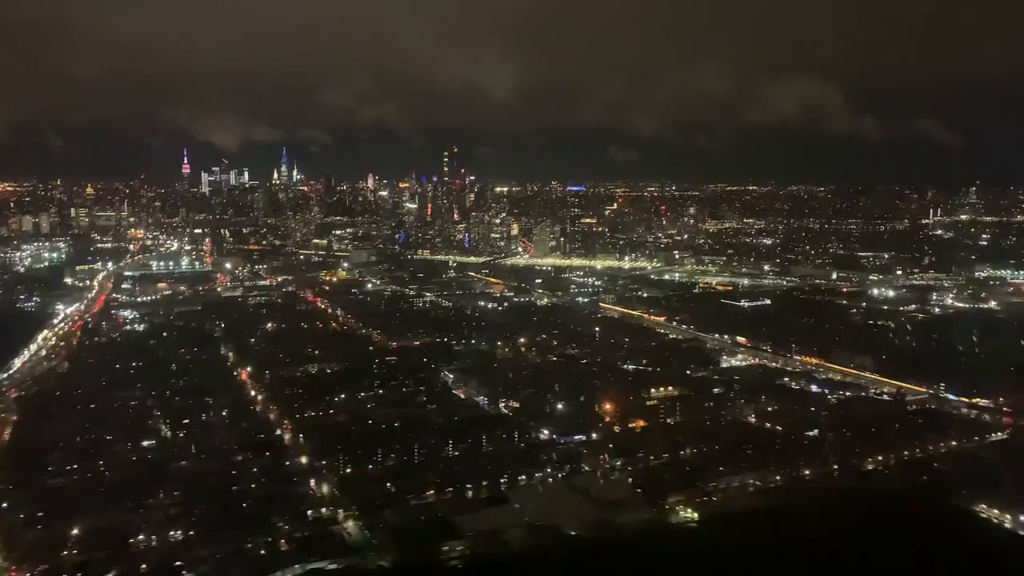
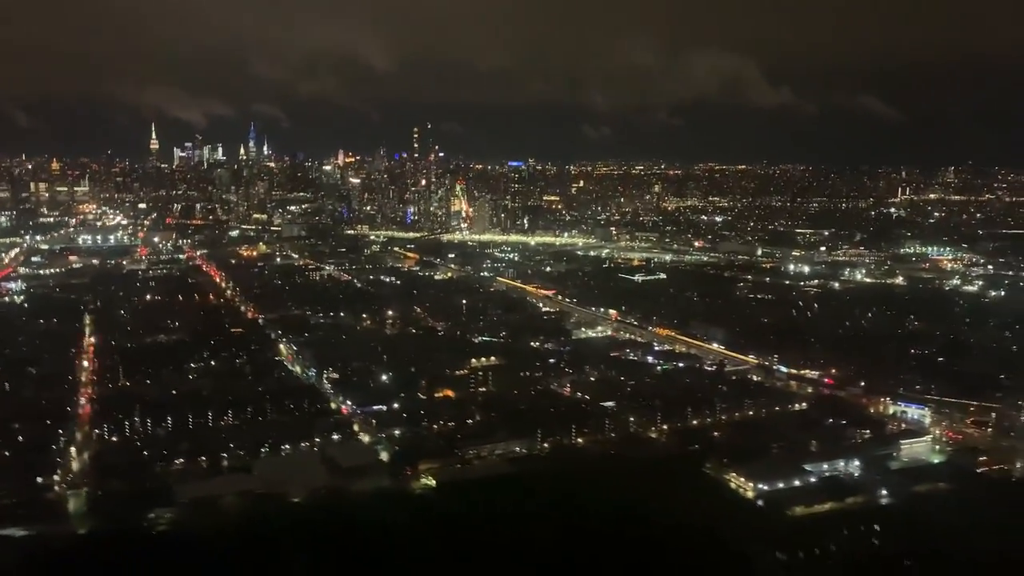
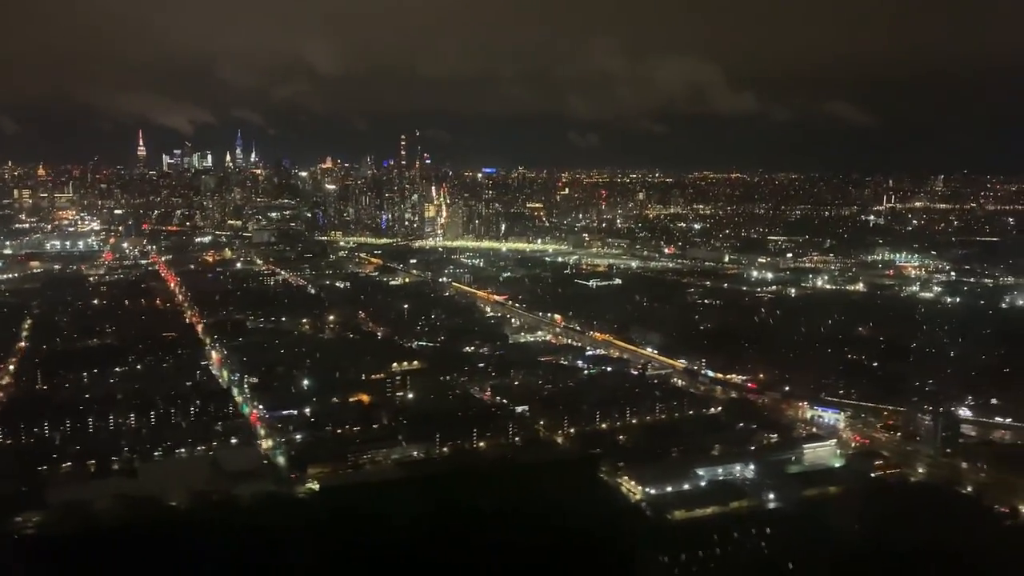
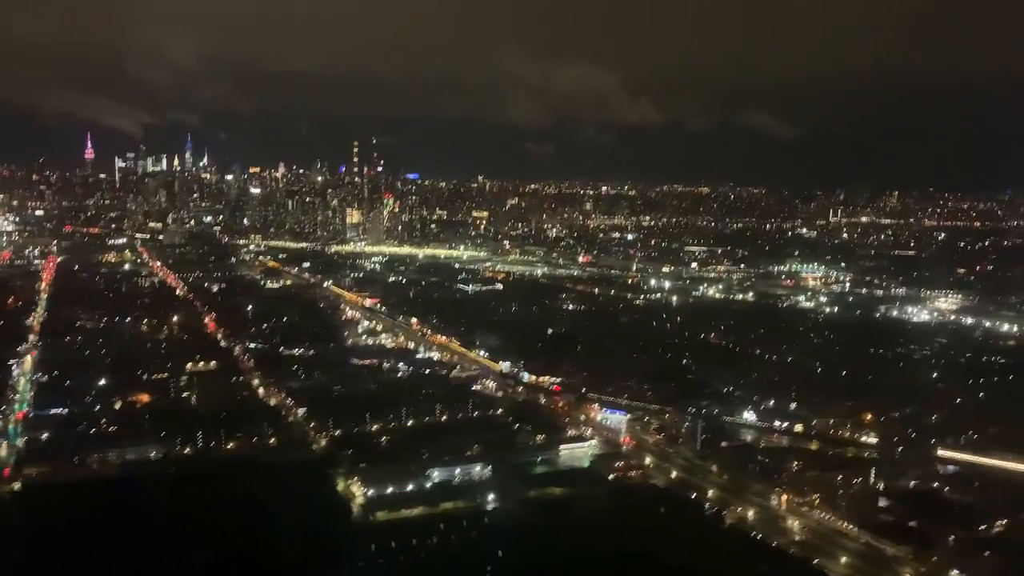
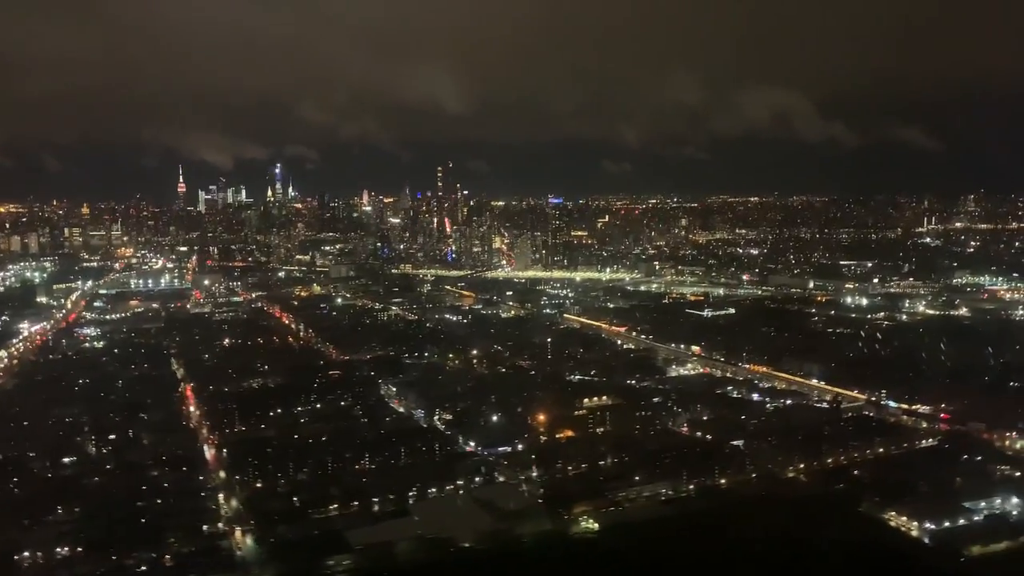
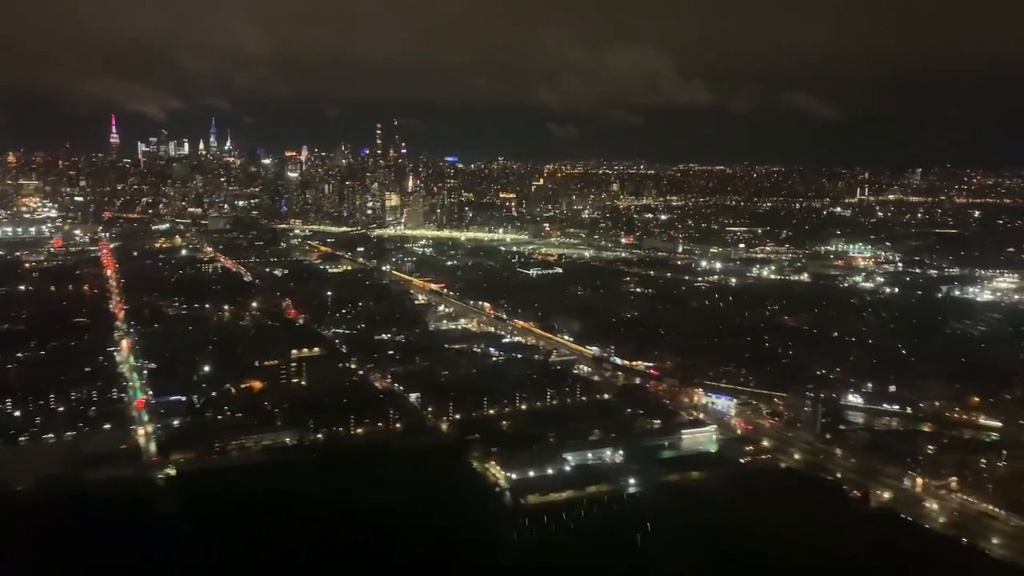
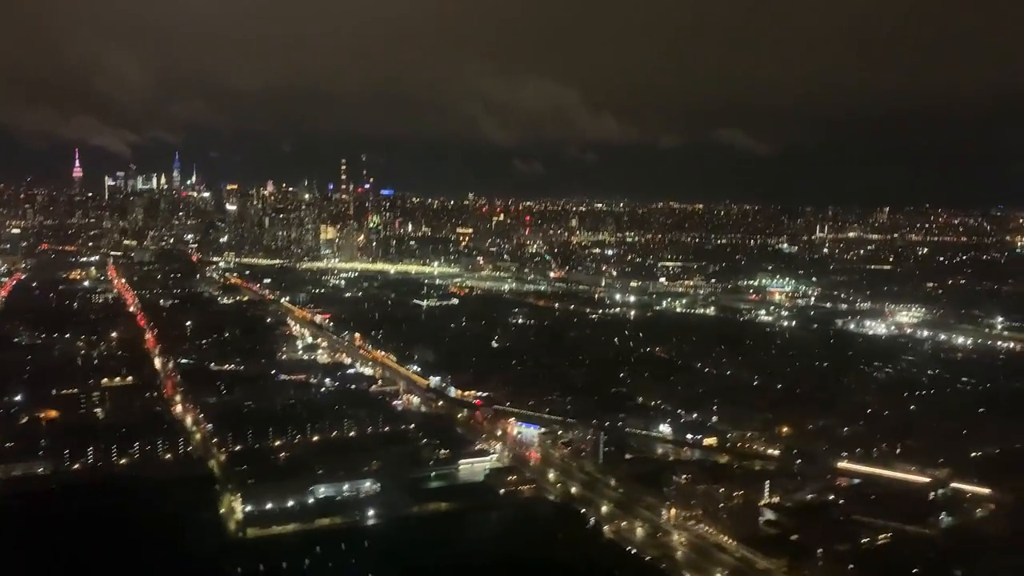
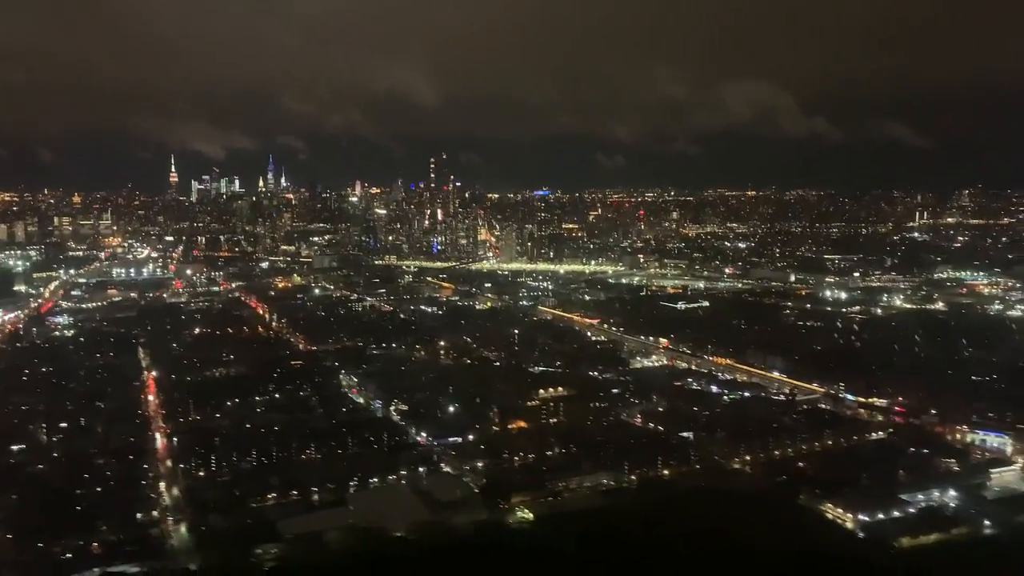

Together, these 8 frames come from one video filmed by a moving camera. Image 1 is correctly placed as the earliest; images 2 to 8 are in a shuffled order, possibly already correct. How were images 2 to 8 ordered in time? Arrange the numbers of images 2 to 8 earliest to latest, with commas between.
5, 8, 2, 3, 6, 4, 7
